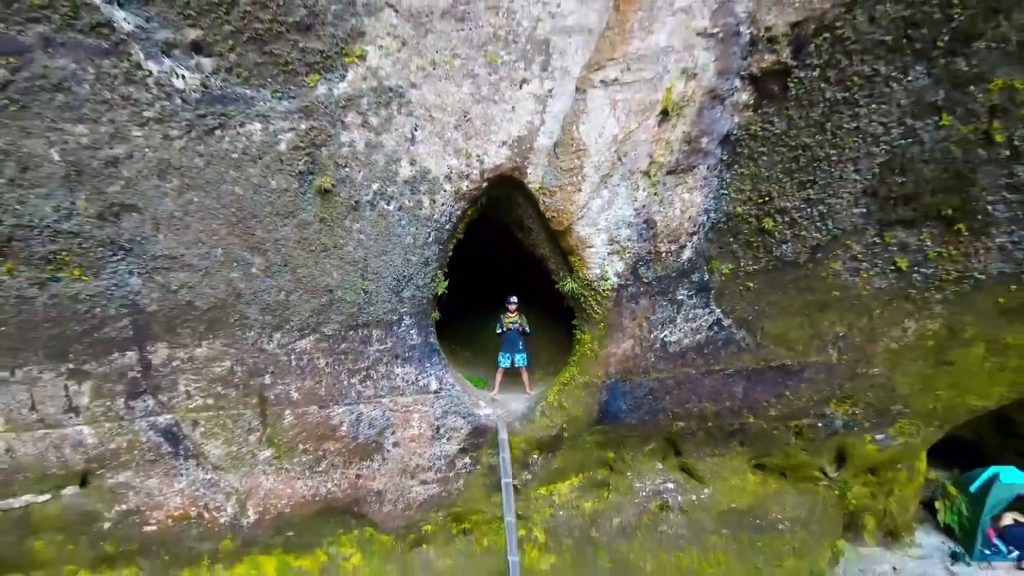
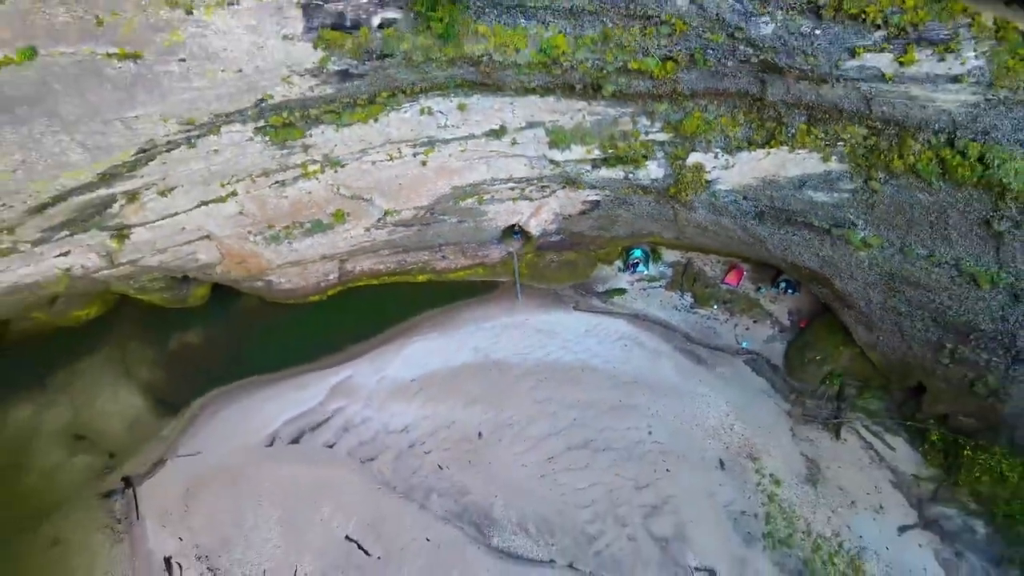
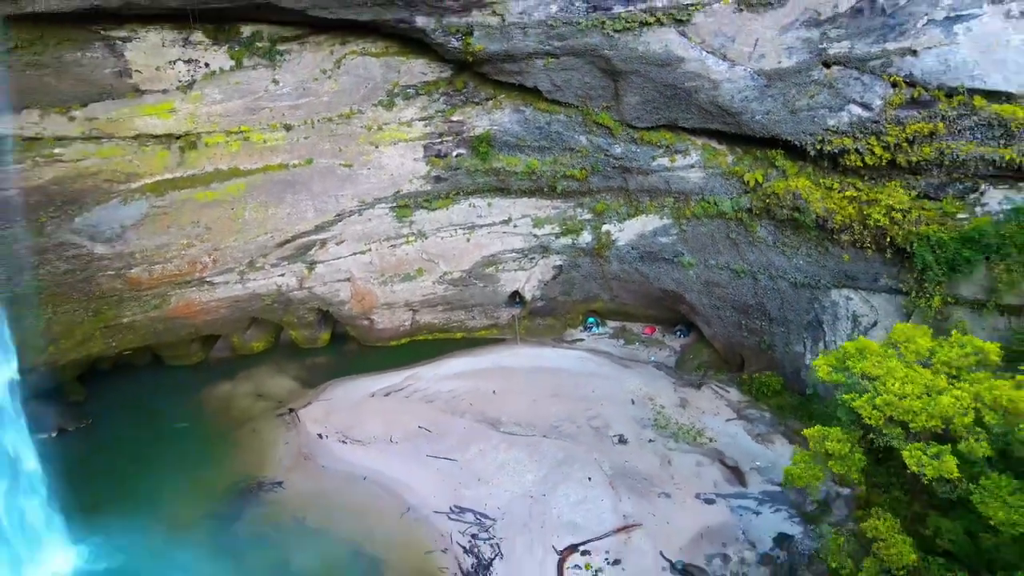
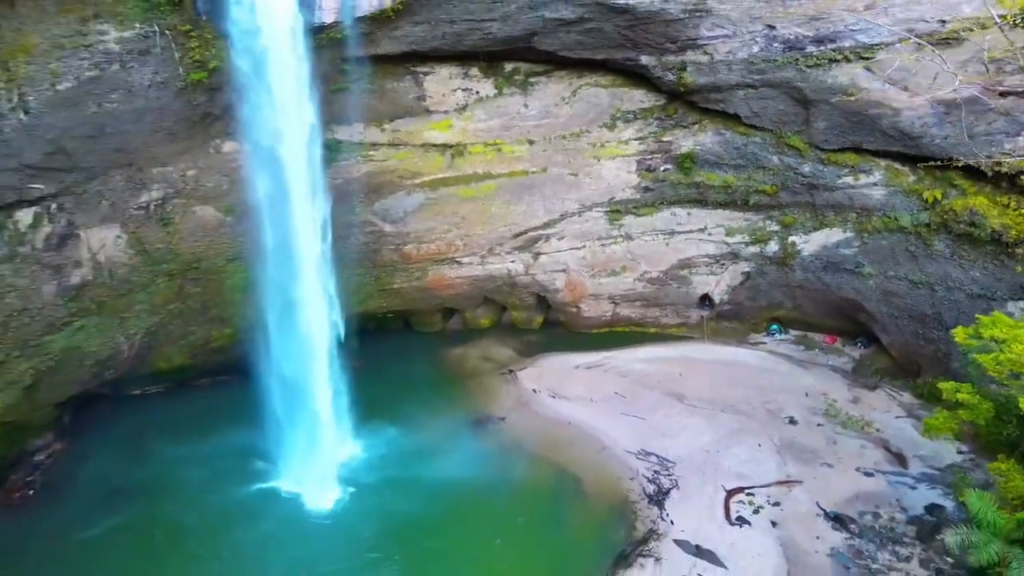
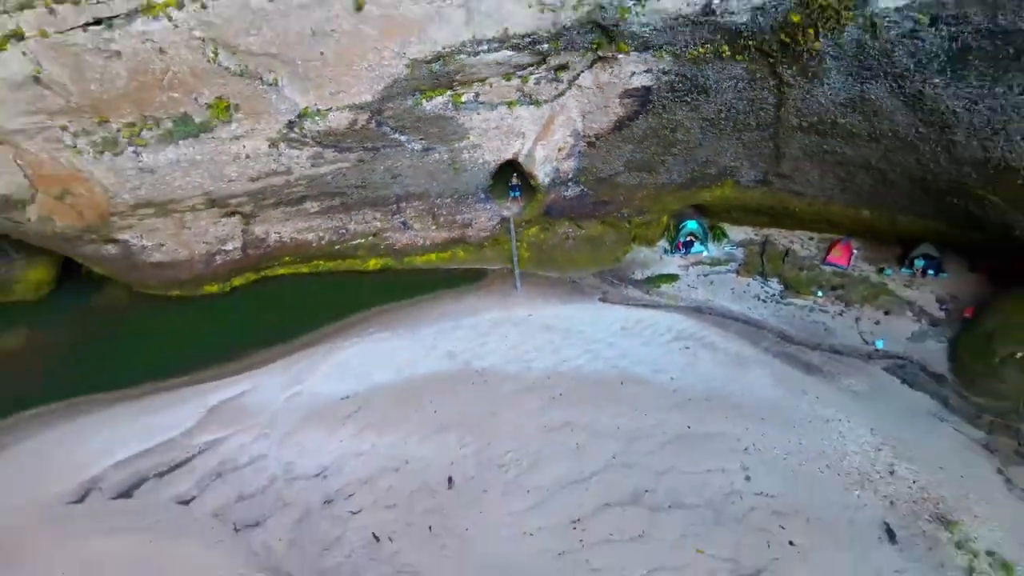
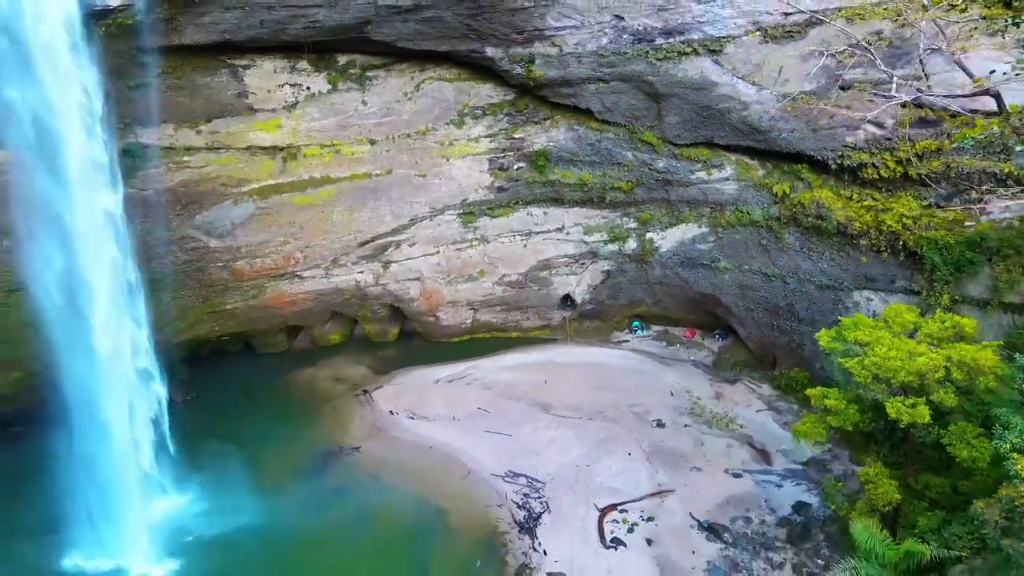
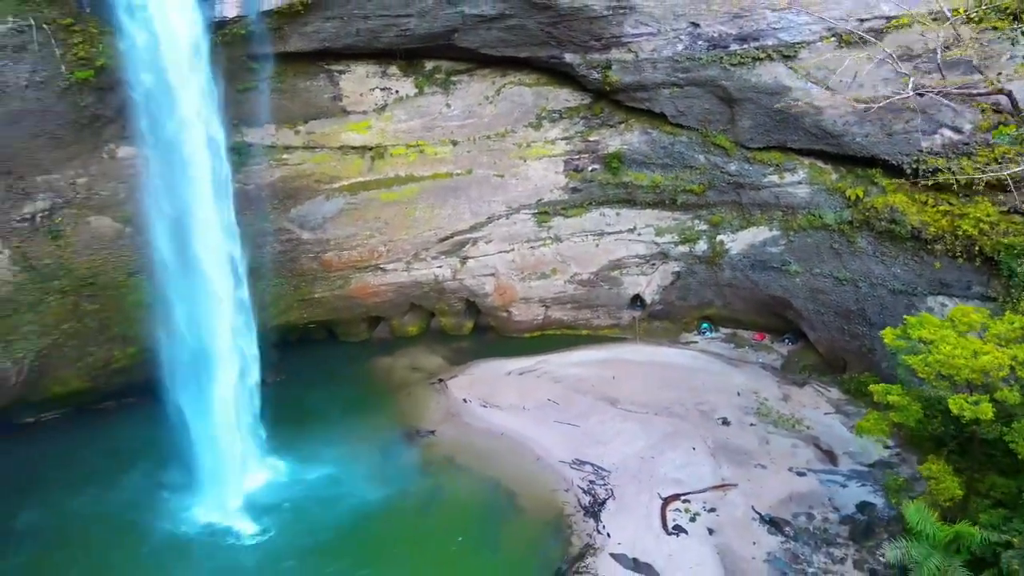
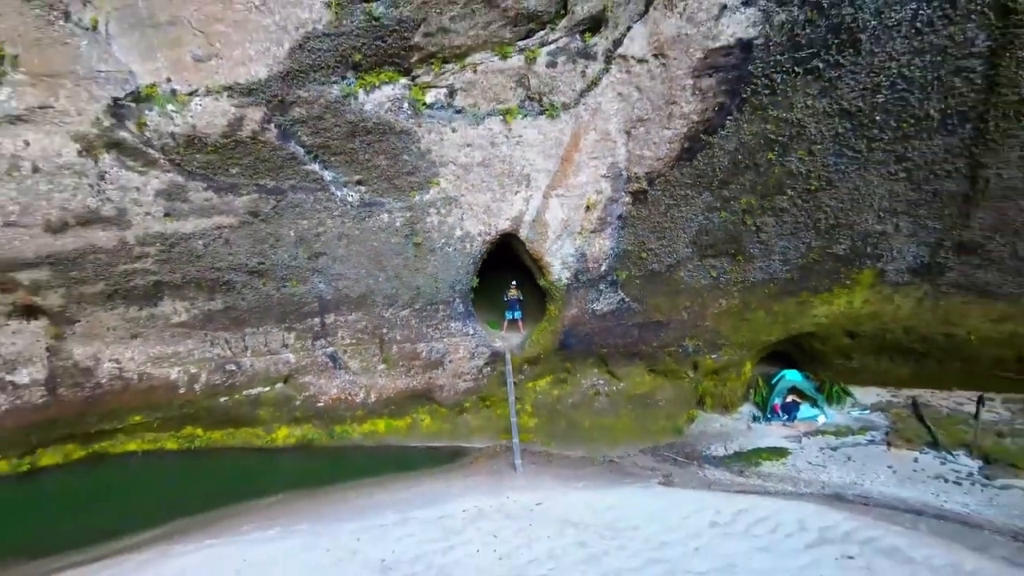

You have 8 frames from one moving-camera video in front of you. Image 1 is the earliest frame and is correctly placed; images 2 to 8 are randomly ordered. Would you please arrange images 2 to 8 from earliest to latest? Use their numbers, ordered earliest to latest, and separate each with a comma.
8, 5, 2, 3, 6, 7, 4
